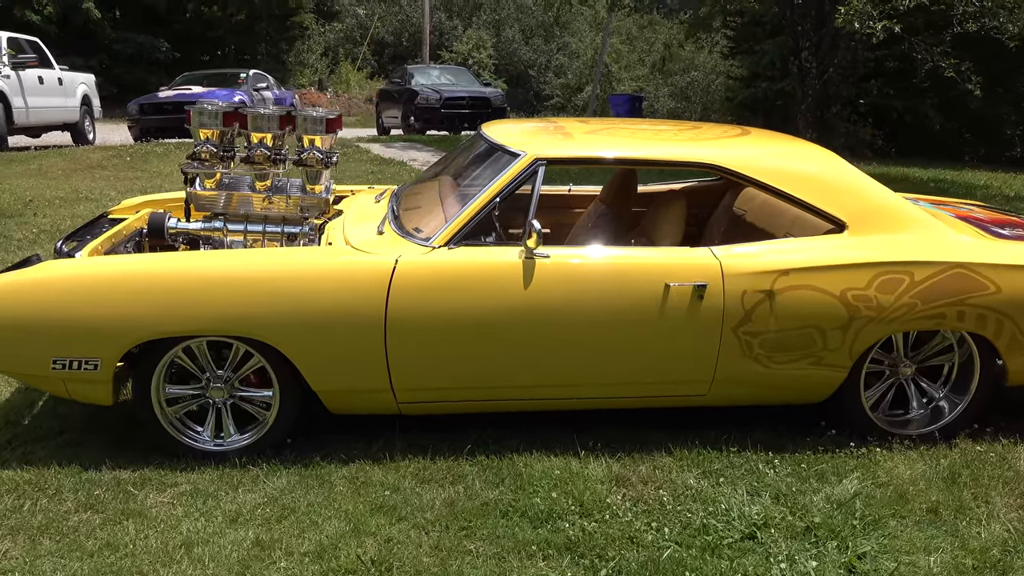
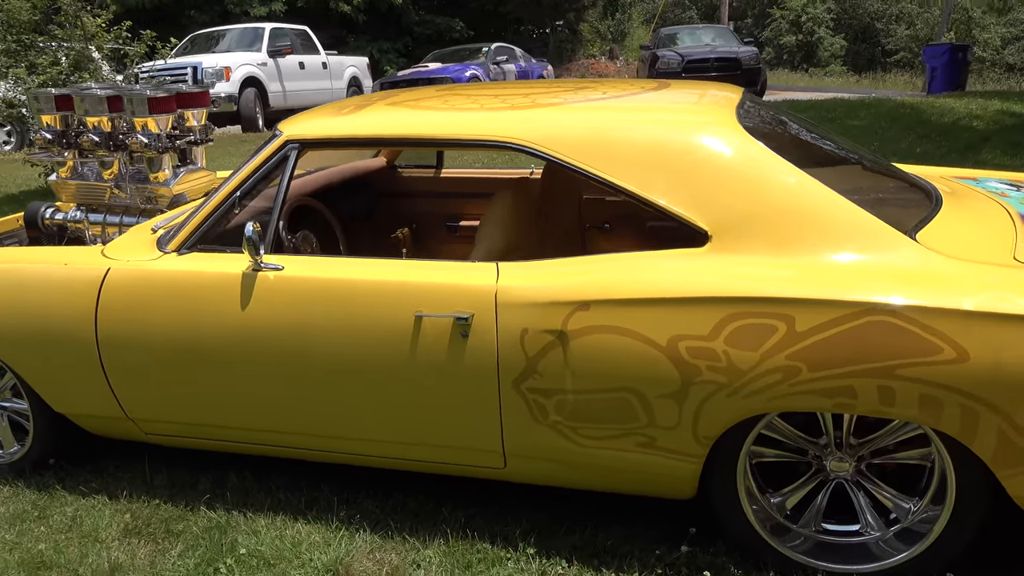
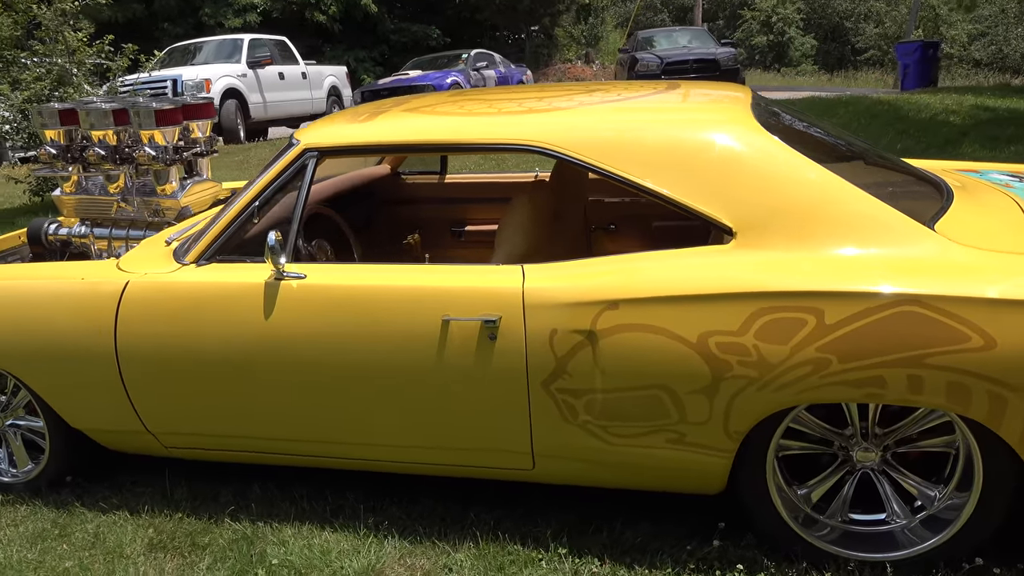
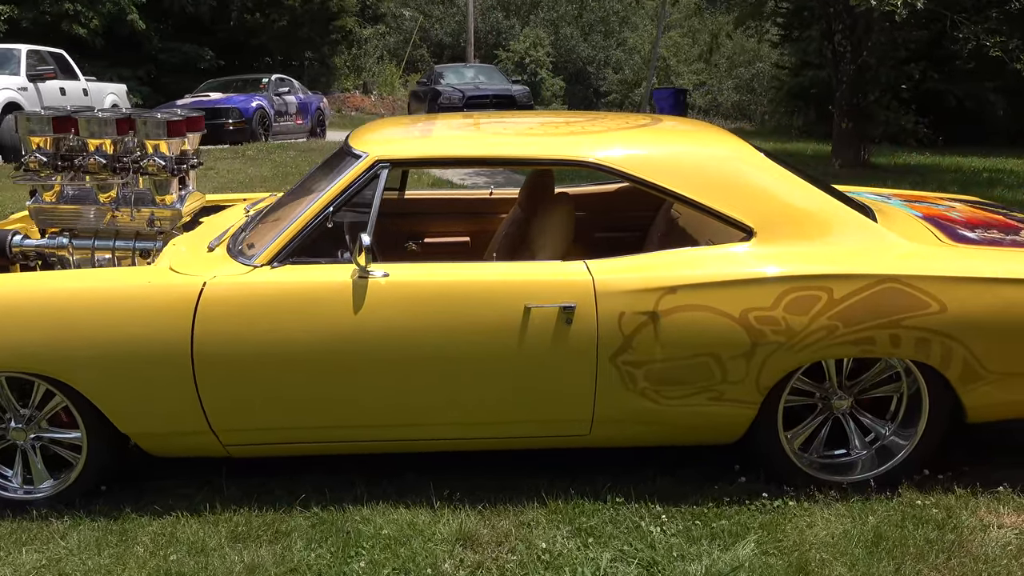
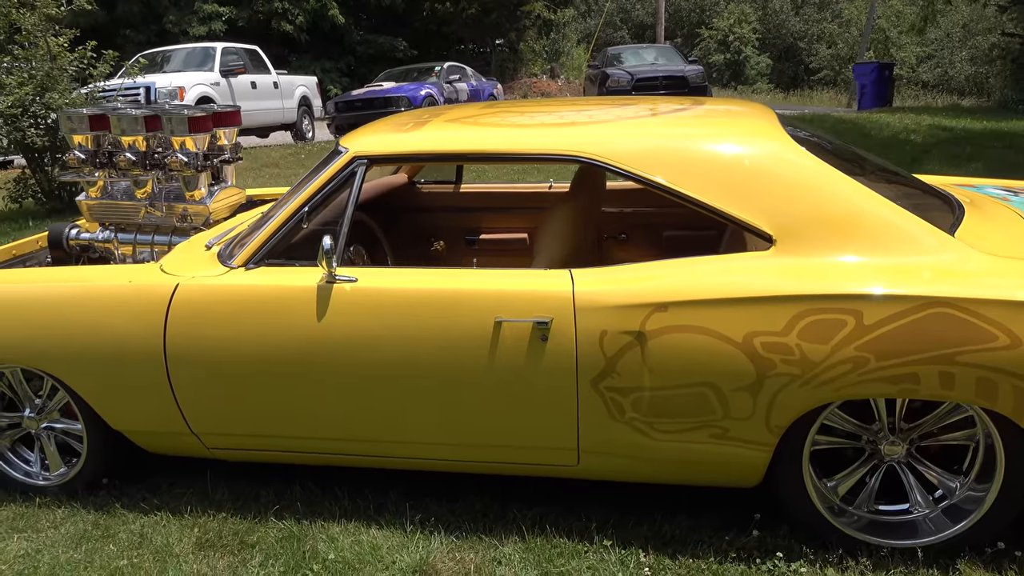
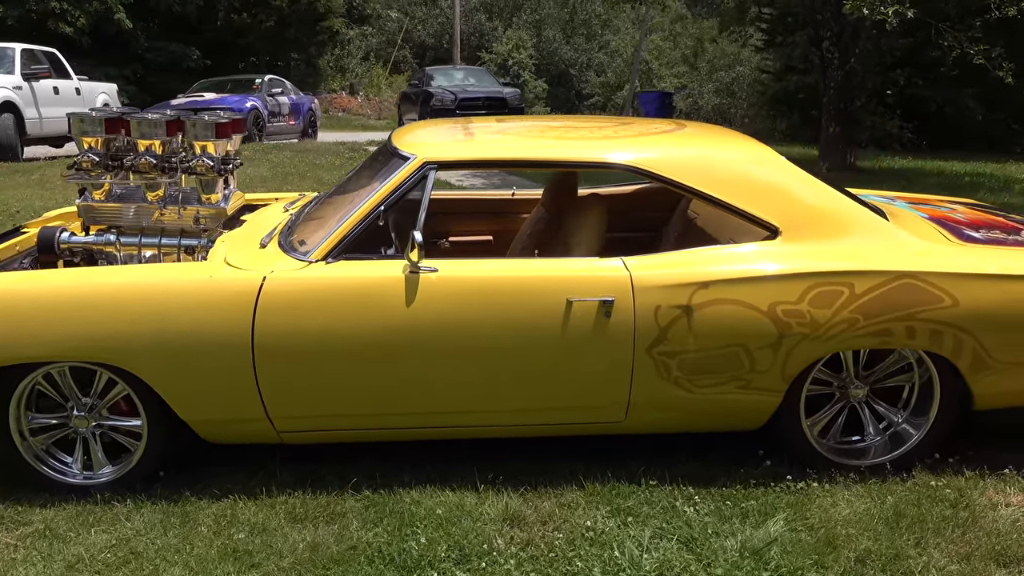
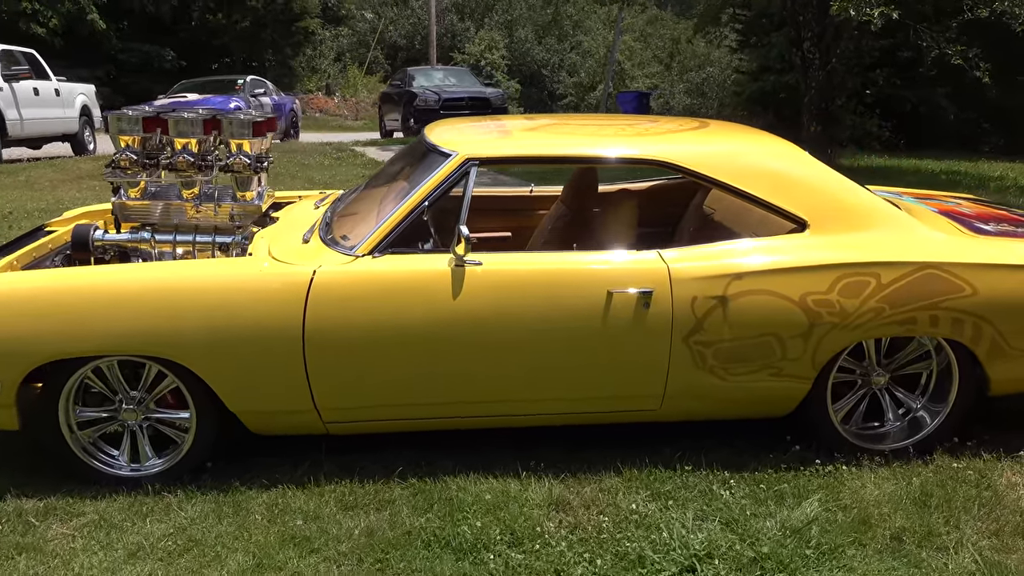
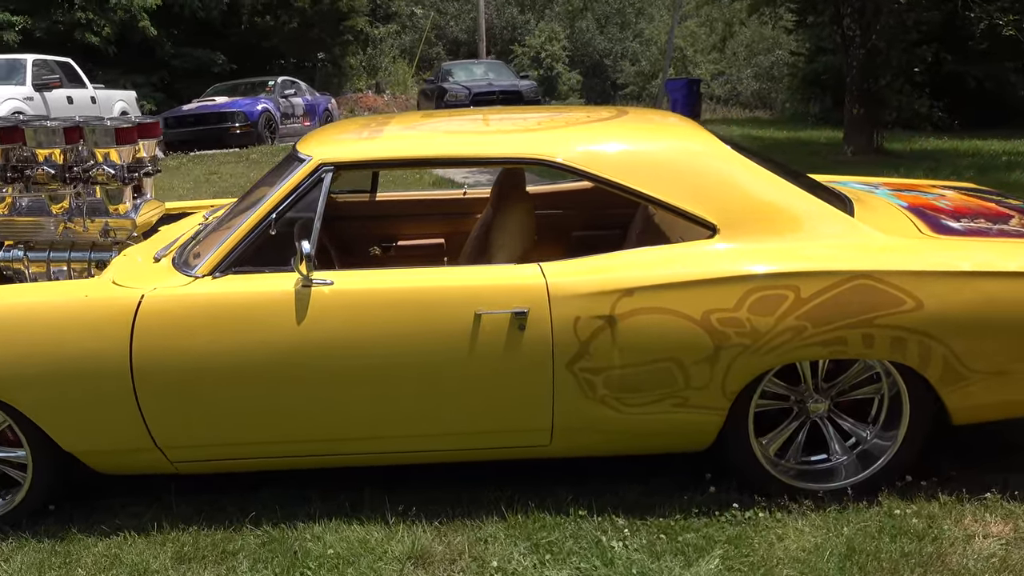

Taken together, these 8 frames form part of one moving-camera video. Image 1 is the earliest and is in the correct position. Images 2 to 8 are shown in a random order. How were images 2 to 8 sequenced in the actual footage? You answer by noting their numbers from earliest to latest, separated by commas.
7, 6, 4, 8, 5, 3, 2
